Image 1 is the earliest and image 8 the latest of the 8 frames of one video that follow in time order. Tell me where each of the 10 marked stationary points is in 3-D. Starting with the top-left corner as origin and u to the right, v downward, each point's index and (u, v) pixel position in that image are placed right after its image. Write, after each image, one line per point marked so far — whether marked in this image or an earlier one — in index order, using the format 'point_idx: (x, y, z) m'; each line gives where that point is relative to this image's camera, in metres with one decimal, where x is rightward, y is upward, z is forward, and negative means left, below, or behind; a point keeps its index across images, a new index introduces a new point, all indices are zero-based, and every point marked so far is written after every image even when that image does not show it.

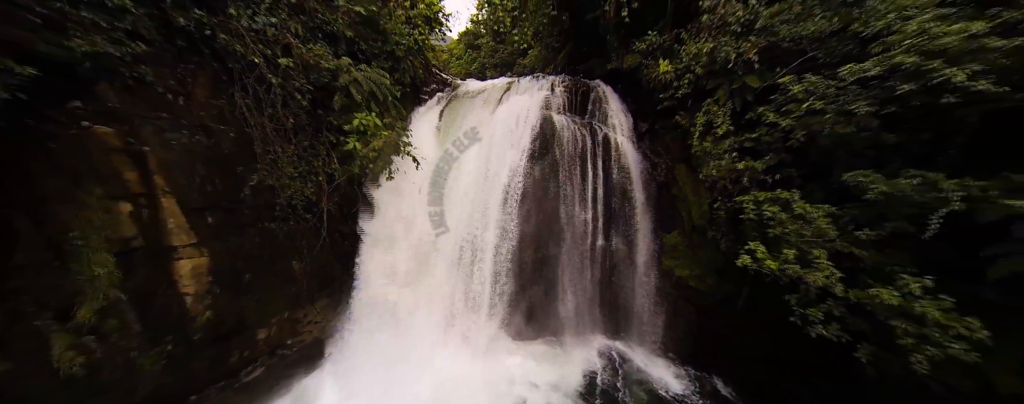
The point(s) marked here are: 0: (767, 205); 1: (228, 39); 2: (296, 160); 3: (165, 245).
0: (+2.4, 0.0, +2.8) m
1: (-3.0, +1.7, +3.0) m
2: (-2.7, +0.5, +3.7) m
3: (-3.3, -0.4, +2.8) m
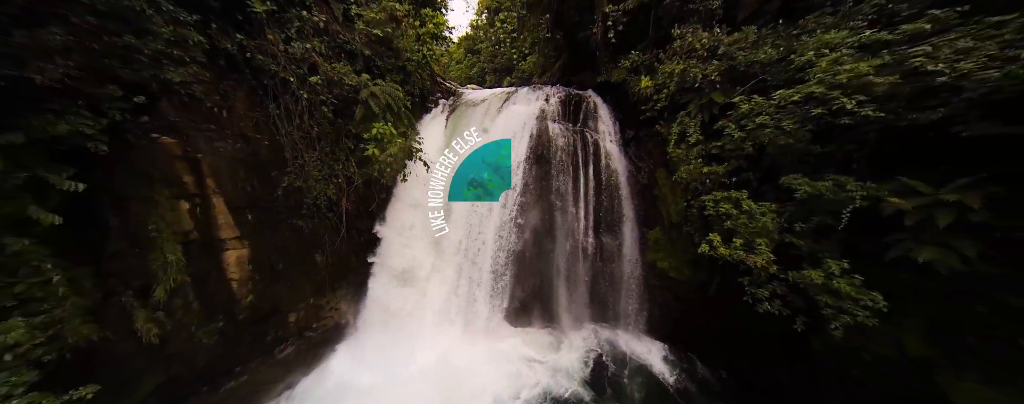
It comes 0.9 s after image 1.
0: (+2.4, 0.0, +3.4) m
1: (-3.0, +1.7, +3.5) m
2: (-2.7, +0.5, +4.2) m
3: (-3.3, -0.4, +3.3) m
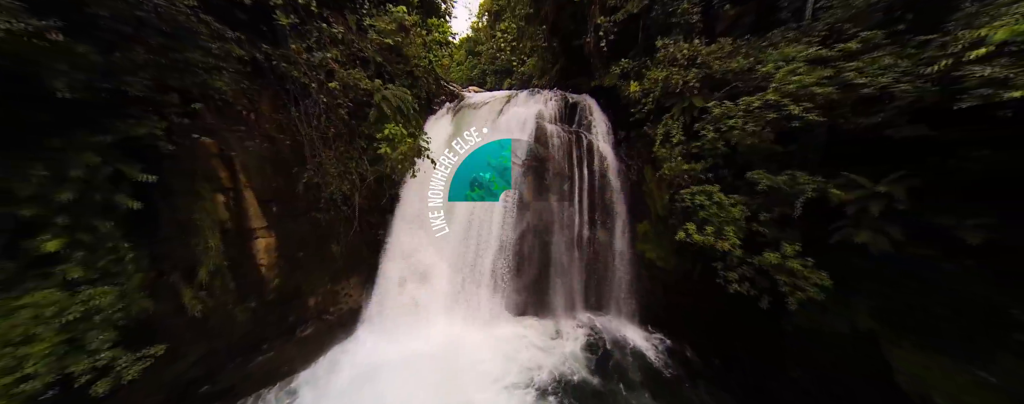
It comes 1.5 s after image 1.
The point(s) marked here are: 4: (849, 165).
0: (+2.4, +0.1, +3.8) m
1: (-3.0, +1.8, +3.9) m
2: (-2.7, +0.6, +4.6) m
3: (-3.3, -0.3, +3.7) m
4: (+3.2, +0.3, +2.7) m
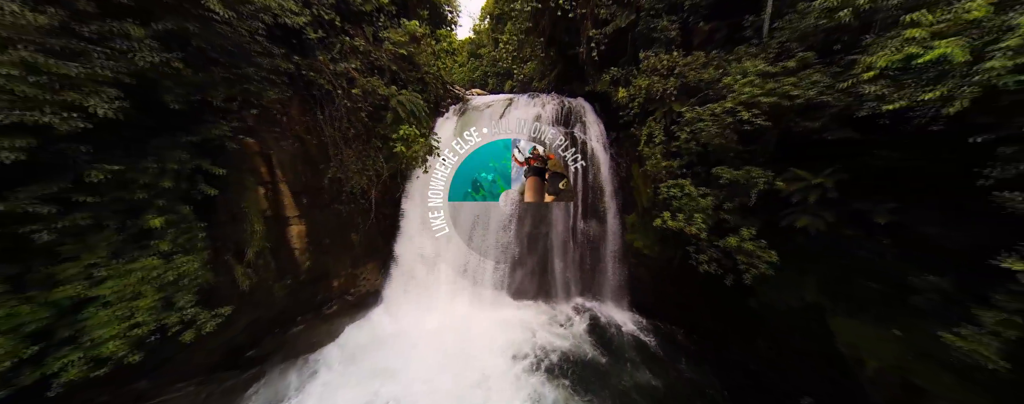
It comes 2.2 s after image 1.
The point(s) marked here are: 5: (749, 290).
0: (+2.4, +0.2, +4.3) m
1: (-3.0, +1.9, +4.5) m
2: (-2.7, +0.7, +5.2) m
3: (-3.3, -0.2, +4.3) m
4: (+3.2, +0.5, +3.3) m
5: (+3.2, -1.1, +4.0) m
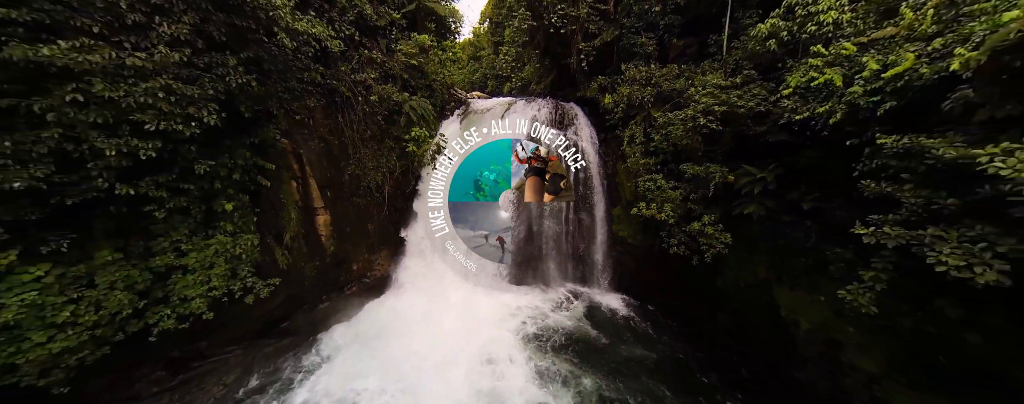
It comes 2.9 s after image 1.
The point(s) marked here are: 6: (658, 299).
0: (+2.4, +0.3, +5.0) m
1: (-3.0, +2.0, +5.2) m
2: (-2.7, +0.8, +5.9) m
3: (-3.3, -0.1, +5.0) m
4: (+3.2, +0.6, +4.0) m
5: (+3.2, -1.0, +4.7) m
6: (+3.1, -2.0, +6.2) m
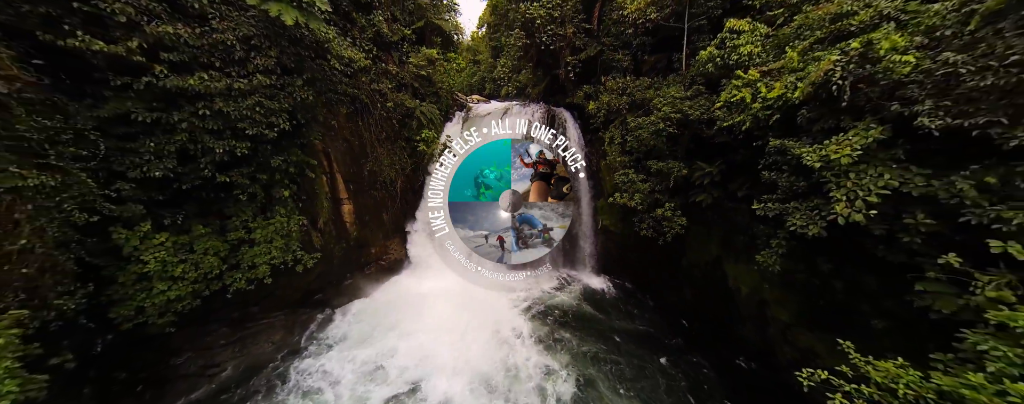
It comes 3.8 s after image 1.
0: (+2.3, +0.5, +5.9) m
1: (-3.1, +2.2, +6.0) m
2: (-2.8, +1.0, +6.7) m
3: (-3.4, +0.1, +5.8) m
4: (+3.1, +0.7, +4.9) m
5: (+3.2, -0.8, +5.6) m
6: (+3.0, -1.9, +7.1) m
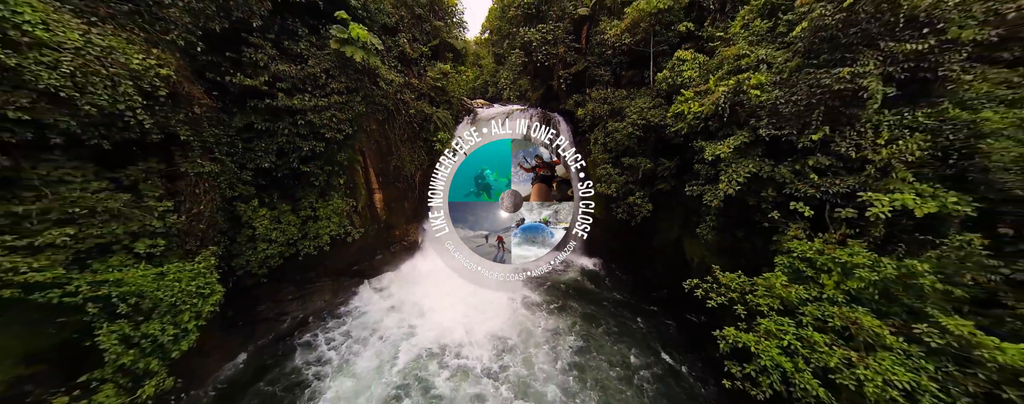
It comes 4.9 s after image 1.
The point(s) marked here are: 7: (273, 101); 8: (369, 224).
0: (+2.3, +0.7, +7.2) m
1: (-3.1, +2.5, +7.3) m
2: (-2.8, +1.3, +8.0) m
3: (-3.4, +0.4, +7.1) m
4: (+3.1, +1.0, +6.2) m
5: (+3.2, -0.6, +6.9) m
6: (+3.0, -1.6, +8.4) m
7: (-3.3, +1.4, +4.1) m
8: (-3.4, -0.5, +6.9) m
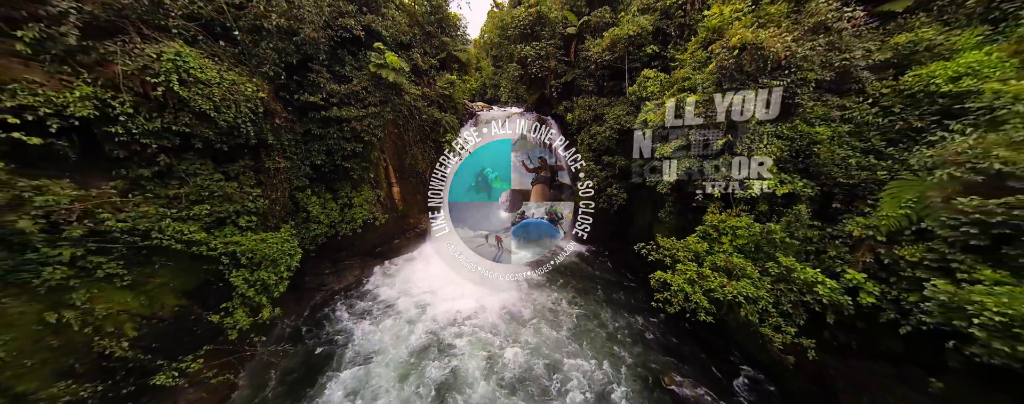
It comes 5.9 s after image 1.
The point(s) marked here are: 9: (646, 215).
0: (+2.3, +1.0, +8.5) m
1: (-3.1, +2.7, +8.5) m
2: (-2.8, +1.5, +9.2) m
3: (-3.4, +0.6, +8.3) m
4: (+3.1, +1.2, +7.5) m
5: (+3.1, -0.4, +8.2) m
6: (+2.9, -1.4, +9.7) m
7: (-3.4, +1.6, +5.3) m
8: (-3.4, -0.3, +8.1) m
9: (+3.3, -0.3, +7.5) m
